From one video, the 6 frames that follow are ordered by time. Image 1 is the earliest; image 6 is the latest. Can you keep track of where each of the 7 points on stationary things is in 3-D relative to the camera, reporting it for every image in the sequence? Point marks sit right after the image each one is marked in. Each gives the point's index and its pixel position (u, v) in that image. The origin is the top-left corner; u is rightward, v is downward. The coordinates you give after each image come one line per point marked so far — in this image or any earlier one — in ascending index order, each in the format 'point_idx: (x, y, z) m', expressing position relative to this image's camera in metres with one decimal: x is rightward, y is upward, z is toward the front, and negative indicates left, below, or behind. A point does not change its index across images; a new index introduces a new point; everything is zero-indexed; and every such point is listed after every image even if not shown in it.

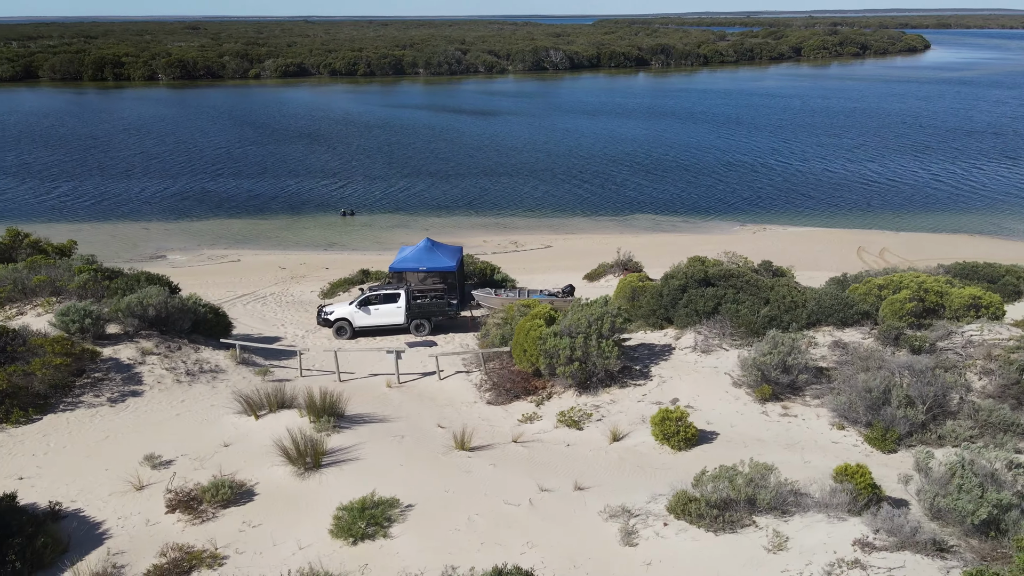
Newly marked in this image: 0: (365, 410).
0: (-2.1, -1.8, +10.3) m
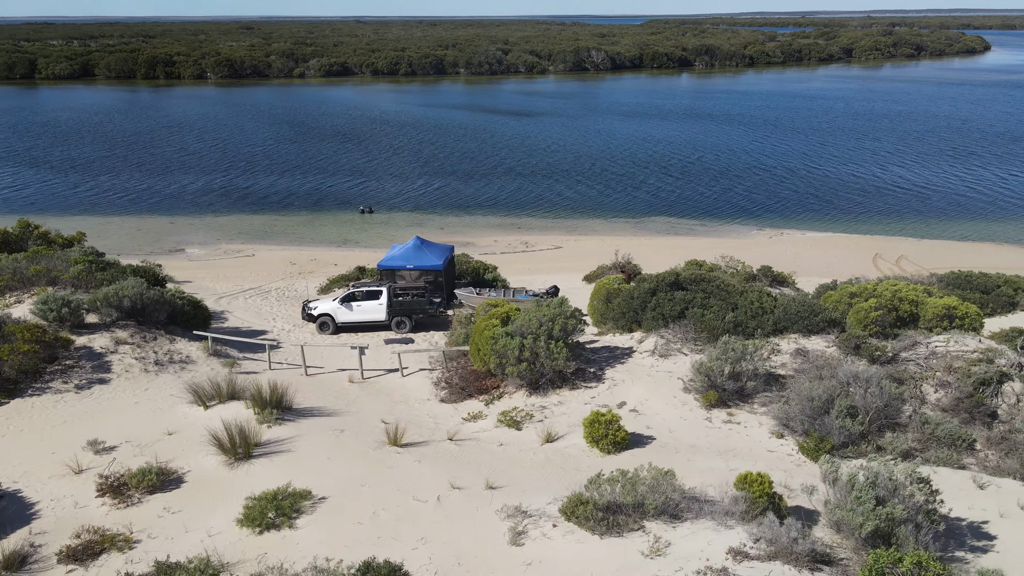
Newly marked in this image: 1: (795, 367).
0: (-2.9, -1.7, +10.5) m
1: (+4.2, -1.2, +10.8) m
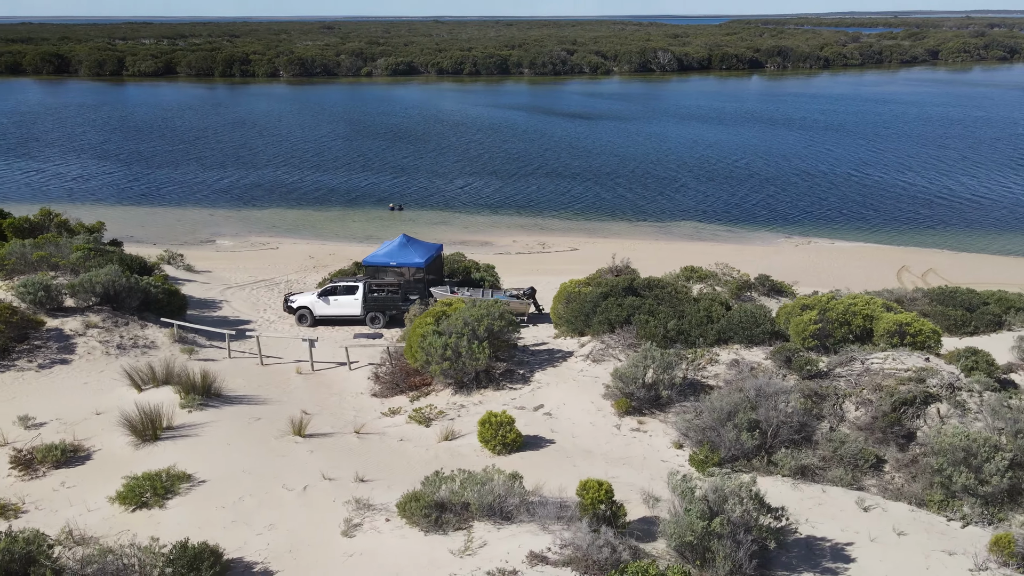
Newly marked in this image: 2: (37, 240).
0: (-4.0, -1.6, +10.9) m
1: (+3.1, -1.3, +10.6) m
2: (-11.7, +1.2, +17.8) m
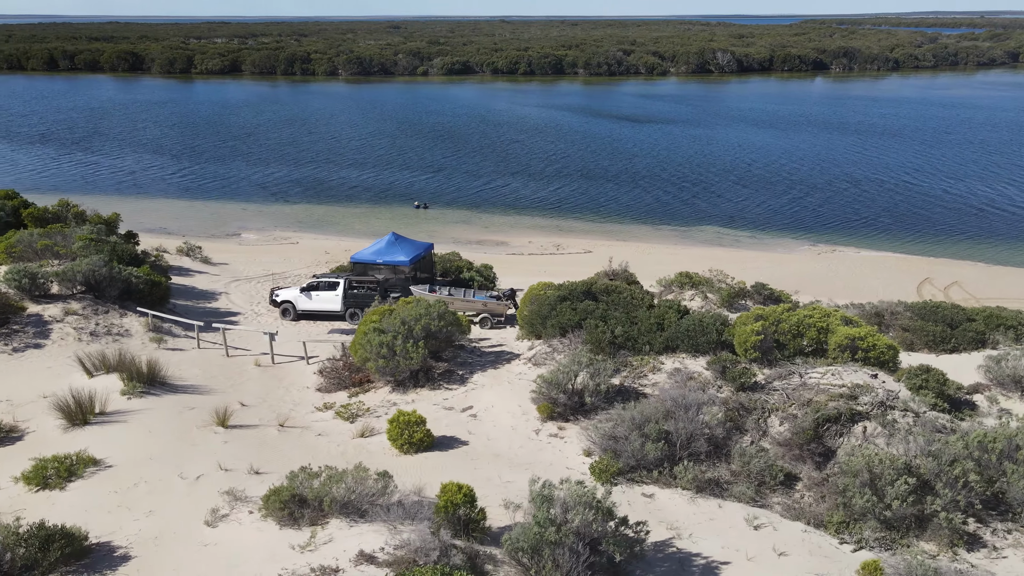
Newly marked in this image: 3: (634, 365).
0: (-5.0, -1.5, +11.2) m
1: (+2.1, -1.4, +10.4) m
2: (-12.0, +1.5, +18.7) m
3: (+1.9, -1.2, +11.1) m
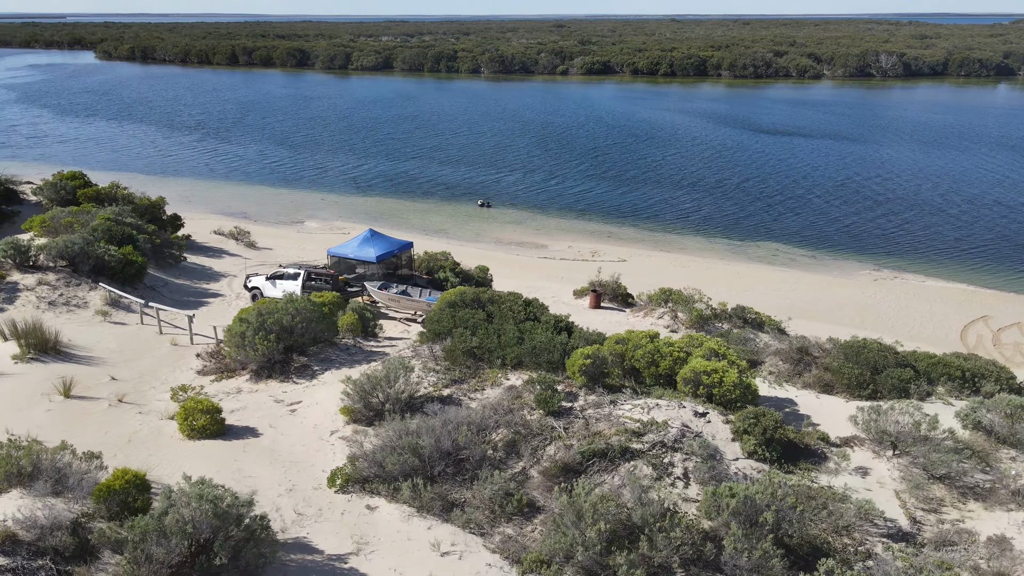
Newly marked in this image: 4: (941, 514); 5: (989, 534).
0: (-7.2, -1.2, +12.3) m
1: (-0.4, -1.6, +10.2) m
2: (-12.5, +2.3, +21.0) m
3: (-0.5, -1.3, +10.9) m
4: (+5.1, -2.7, +8.6) m
5: (+5.4, -2.8, +8.1) m
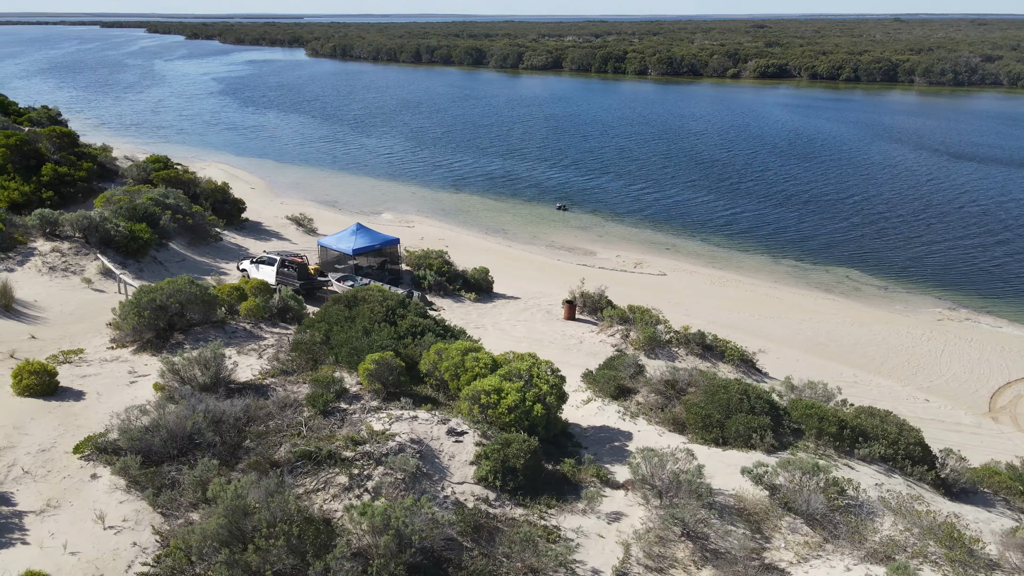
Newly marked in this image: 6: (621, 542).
0: (-9.4, -0.6, +14.2) m
1: (-3.3, -1.5, +10.5) m
2: (-12.2, +3.2, +23.8) m
3: (-3.2, -1.3, +11.2) m
4: (+1.6, -3.1, +7.7) m
5: (+1.8, -3.2, +7.3) m
6: (+1.2, -2.9, +8.1) m
